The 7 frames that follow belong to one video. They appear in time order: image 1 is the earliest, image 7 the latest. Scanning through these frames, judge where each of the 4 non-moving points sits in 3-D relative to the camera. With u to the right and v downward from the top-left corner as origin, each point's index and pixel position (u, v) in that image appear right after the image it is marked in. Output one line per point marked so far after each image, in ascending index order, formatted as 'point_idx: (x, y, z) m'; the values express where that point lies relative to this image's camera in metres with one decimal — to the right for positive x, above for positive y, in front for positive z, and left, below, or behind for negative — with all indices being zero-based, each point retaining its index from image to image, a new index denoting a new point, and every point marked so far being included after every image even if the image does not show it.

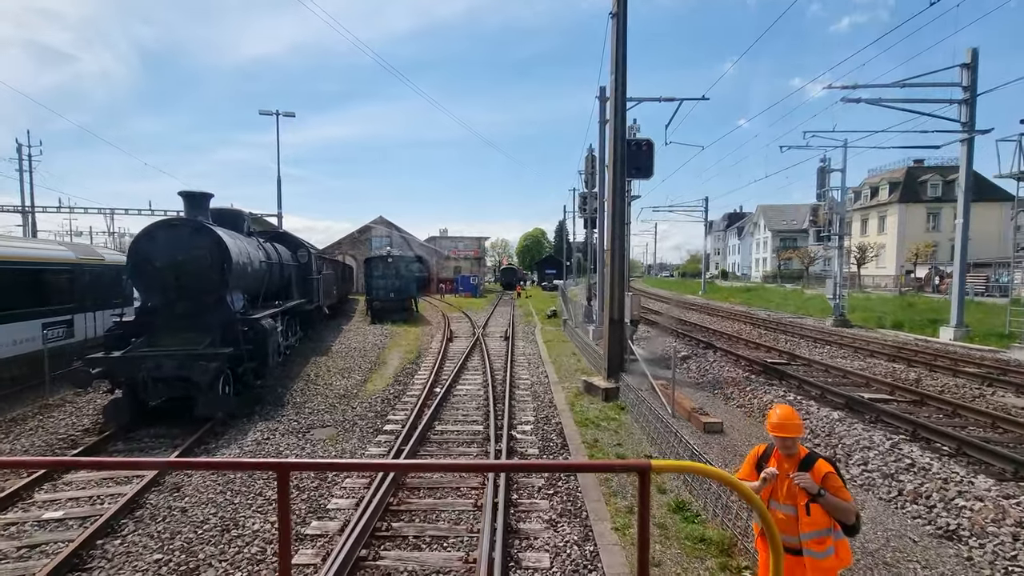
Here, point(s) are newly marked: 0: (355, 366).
0: (-4.1, -2.1, +13.8) m
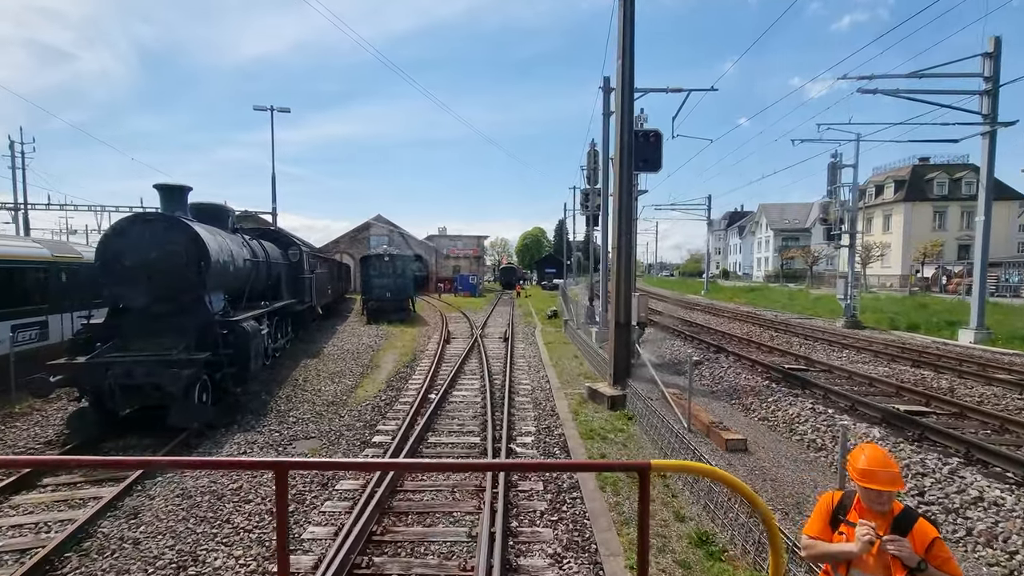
0: (-4.1, -2.1, +13.2) m
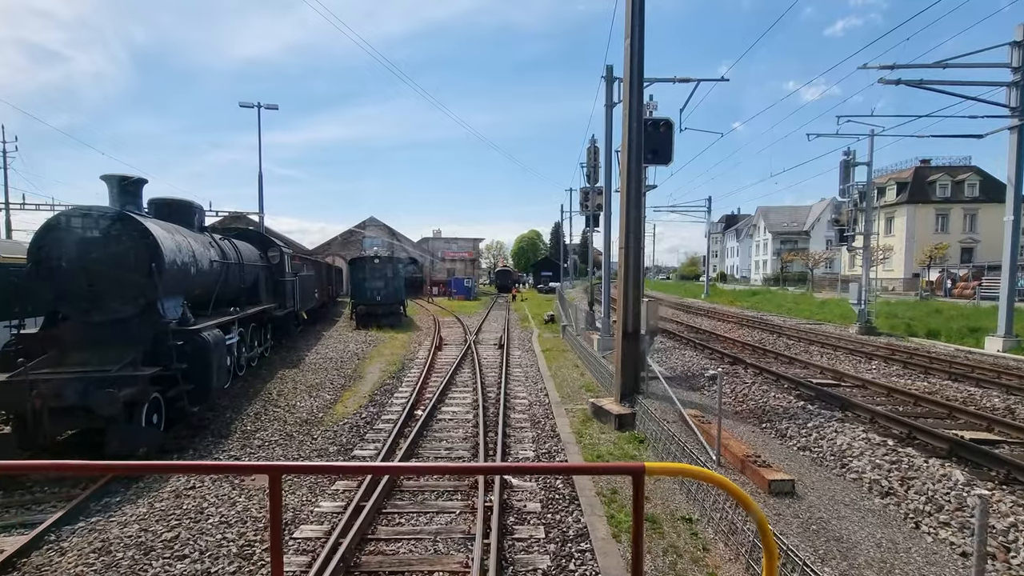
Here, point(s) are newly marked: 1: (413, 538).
0: (-4.2, -2.2, +12.1) m
1: (-1.0, -2.5, +5.1) m
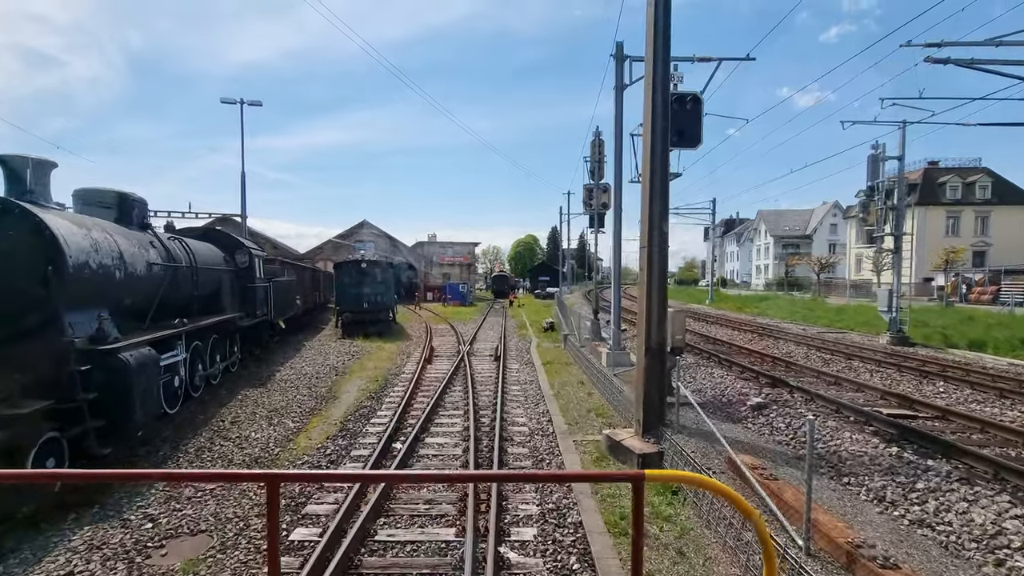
0: (-4.3, -2.3, +10.4) m
1: (-1.0, -2.5, +3.5) m
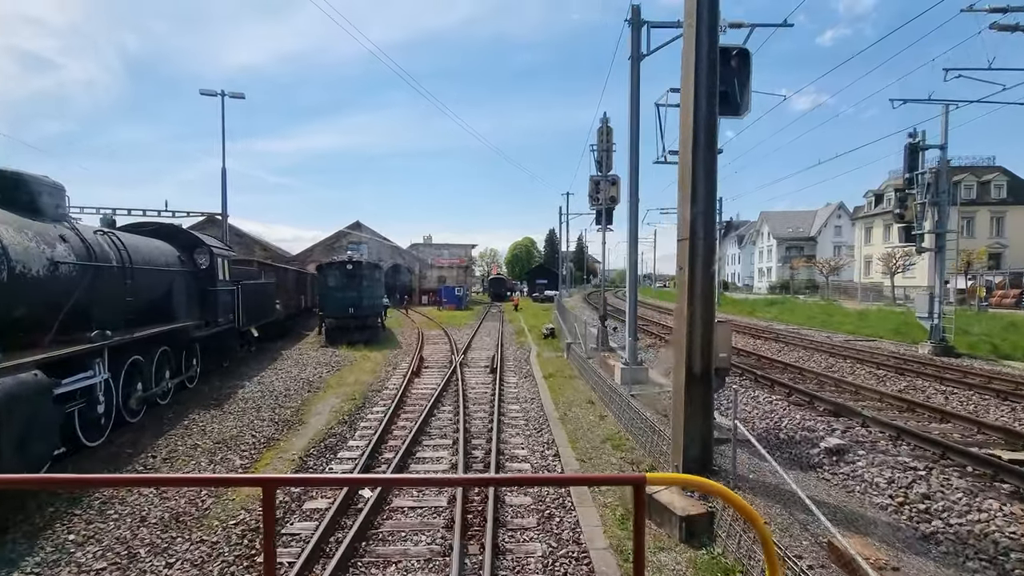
0: (-4.3, -2.4, +8.6) m
1: (-1.0, -2.6, +1.7) m
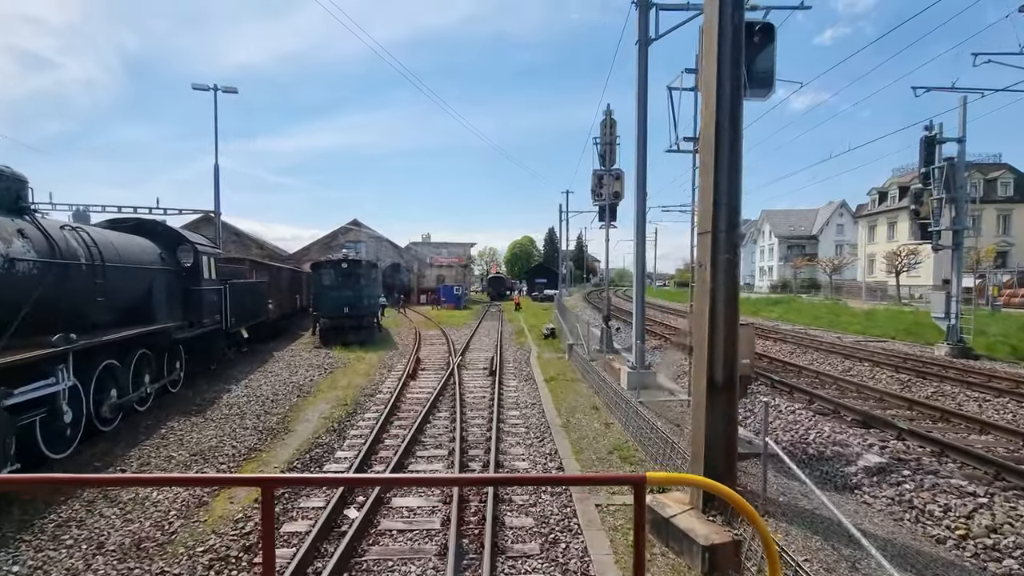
0: (-4.3, -2.4, +8.0) m
1: (-1.0, -2.6, +1.2) m
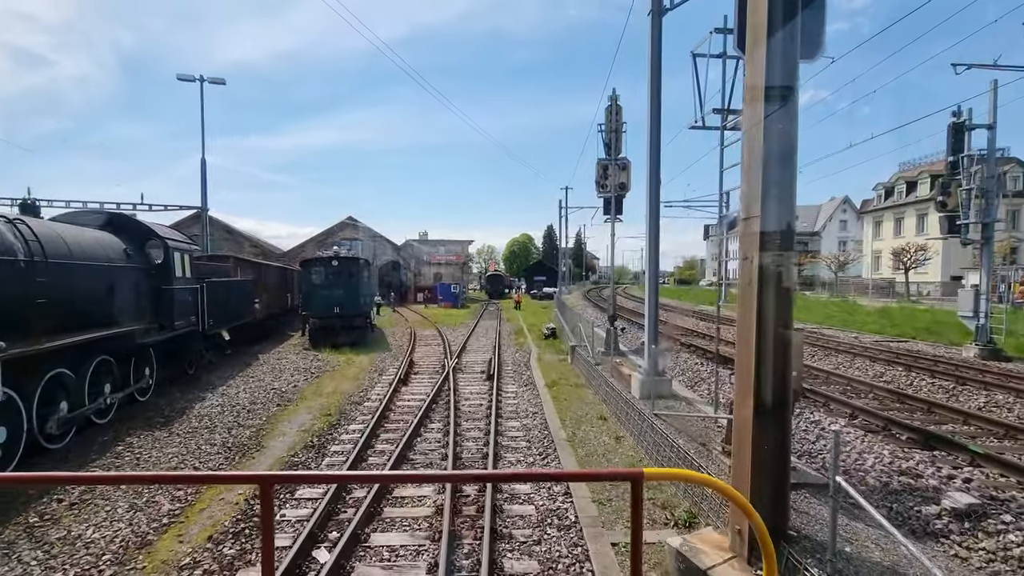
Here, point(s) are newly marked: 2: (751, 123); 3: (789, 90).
0: (-4.3, -2.4, +7.1) m
1: (-0.9, -2.6, +0.2) m
2: (+1.8, +1.3, +4.0) m
3: (+2.1, +1.6, +3.9) m
